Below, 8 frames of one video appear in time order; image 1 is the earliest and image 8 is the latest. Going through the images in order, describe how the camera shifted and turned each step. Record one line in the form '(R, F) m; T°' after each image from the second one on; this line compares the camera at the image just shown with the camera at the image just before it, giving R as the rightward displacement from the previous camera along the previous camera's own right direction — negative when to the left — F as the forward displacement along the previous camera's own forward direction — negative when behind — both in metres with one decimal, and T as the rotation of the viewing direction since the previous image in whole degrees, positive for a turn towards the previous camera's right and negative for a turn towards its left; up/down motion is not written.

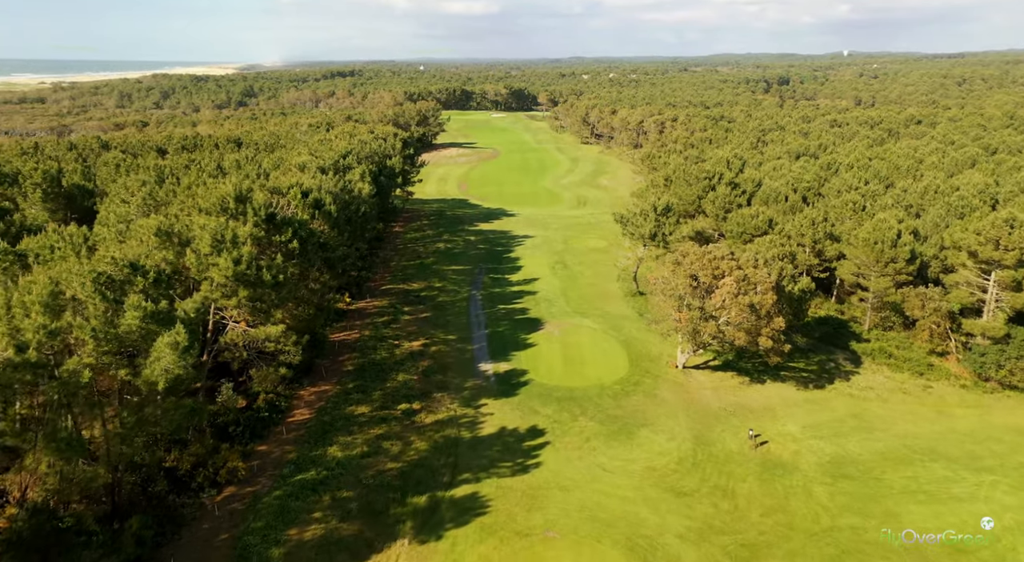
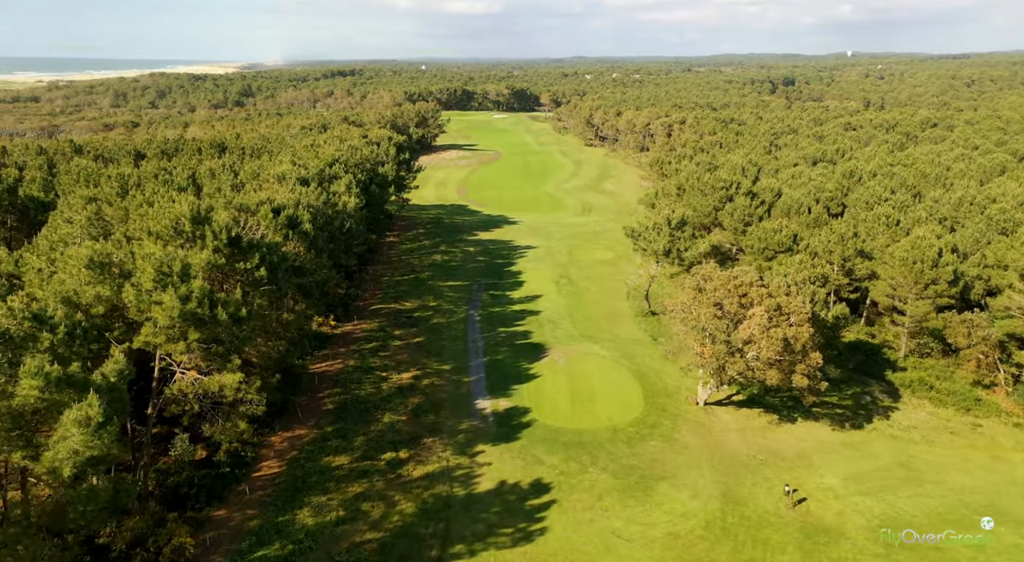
(0.0, +4.4) m; 0°
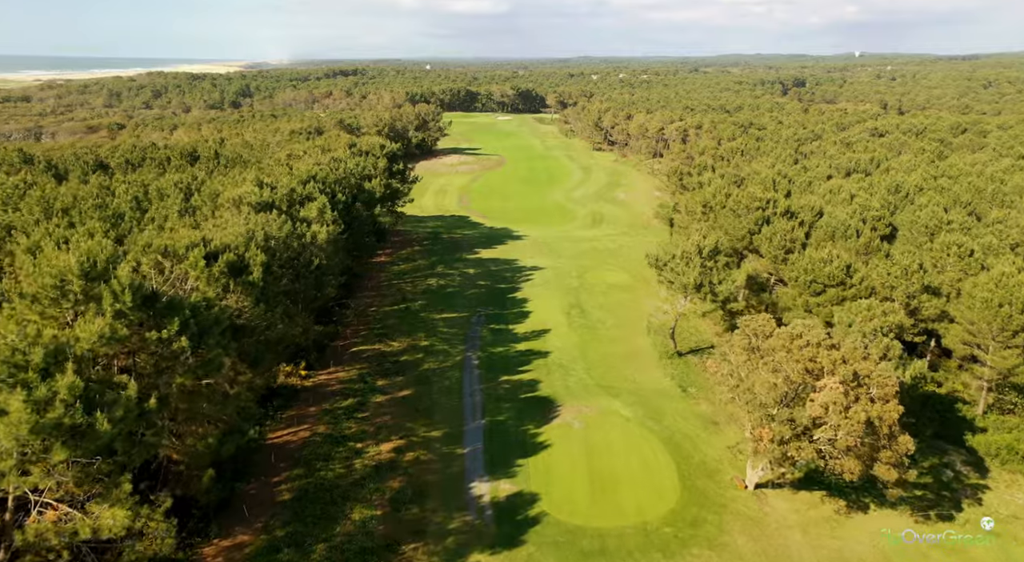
(0.0, +7.1) m; 0°
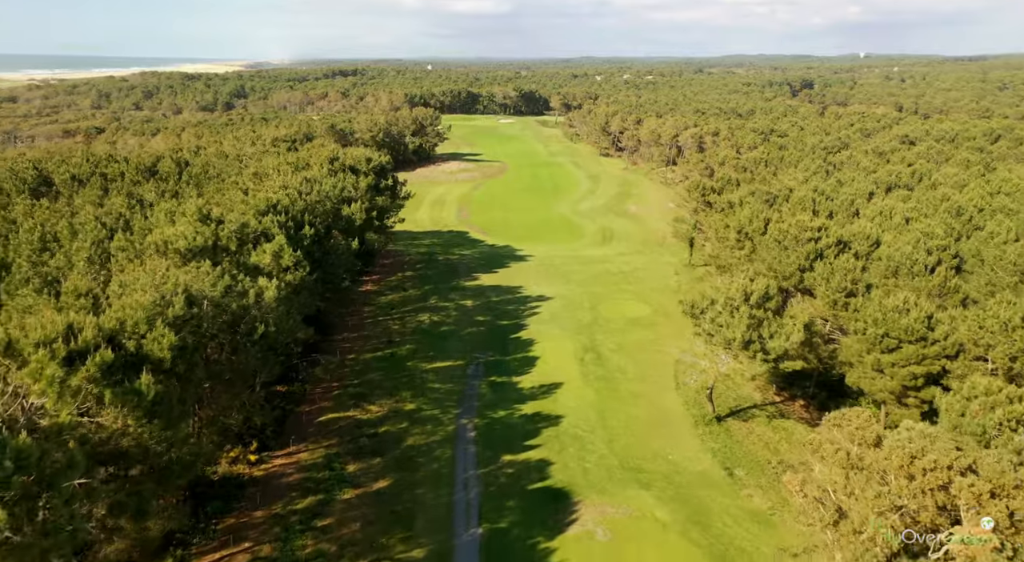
(-0.2, +7.8) m; 0°
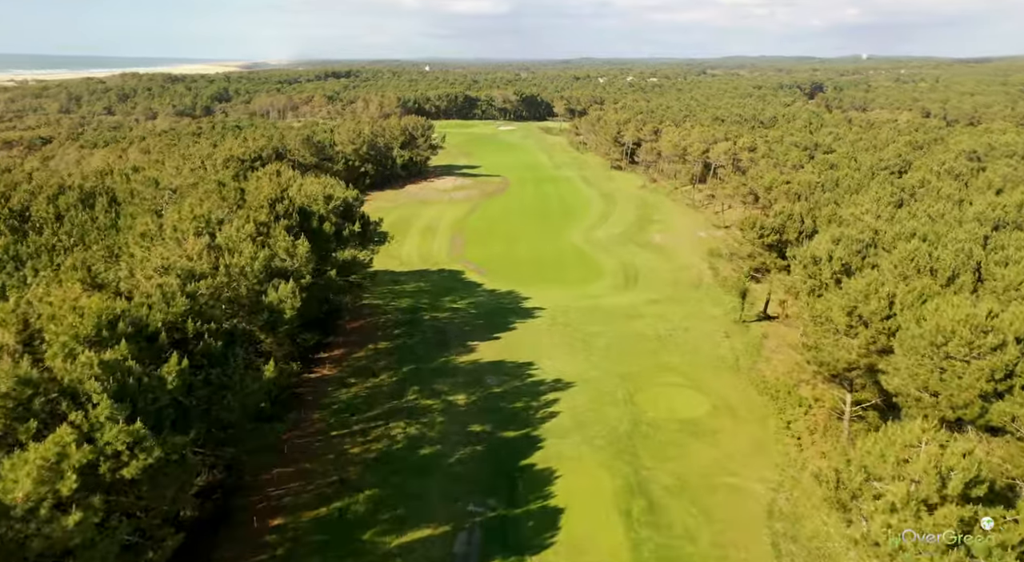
(-0.6, +15.0) m; 0°
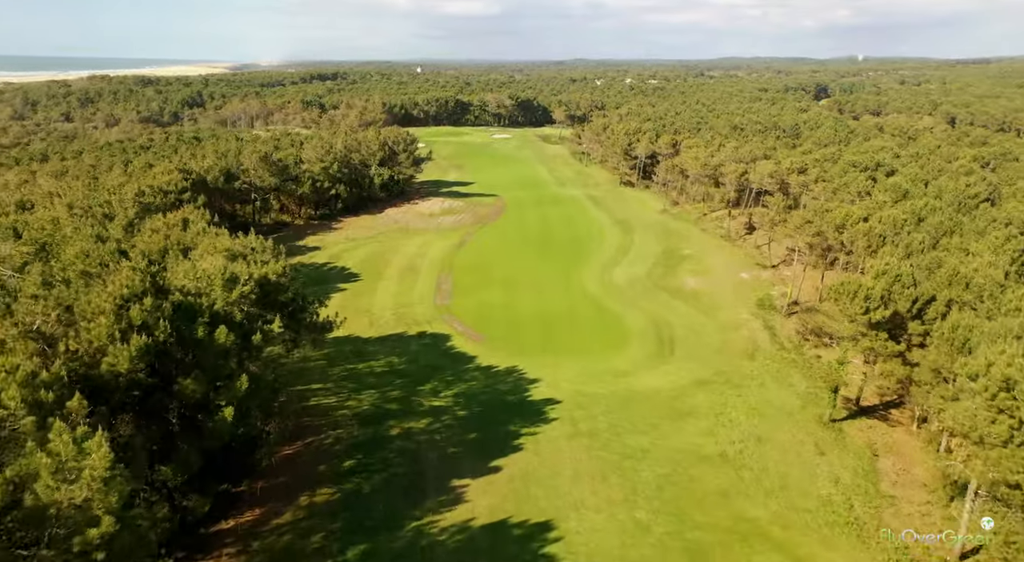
(-0.6, +16.1) m; +1°
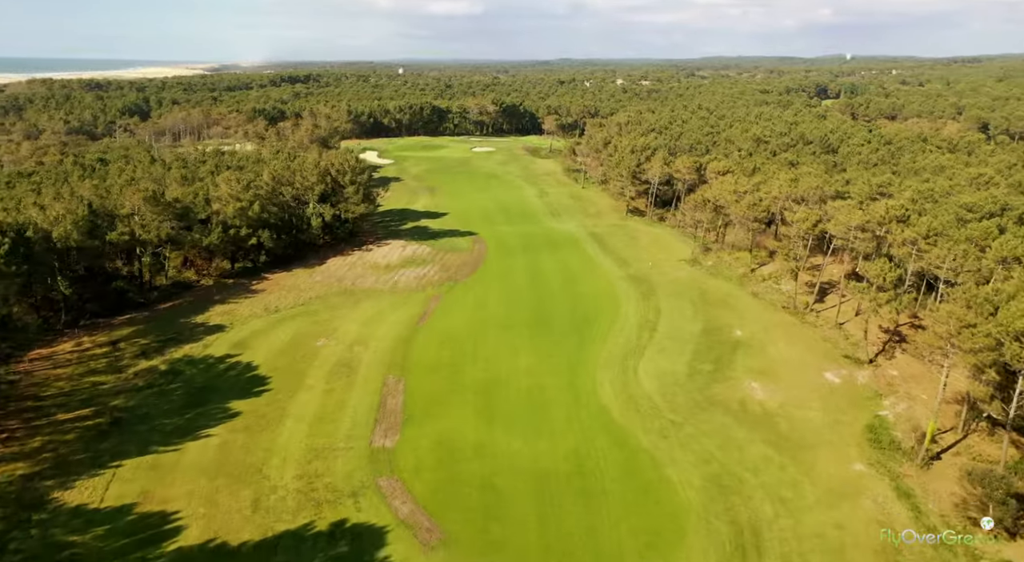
(+0.5, +22.6) m; +1°
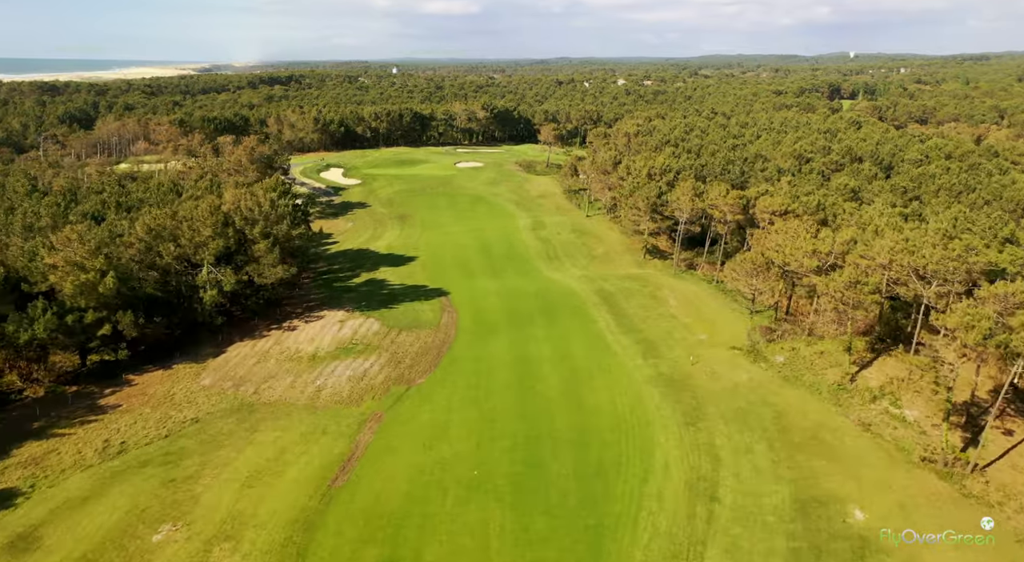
(+1.4, +22.0) m; 0°
